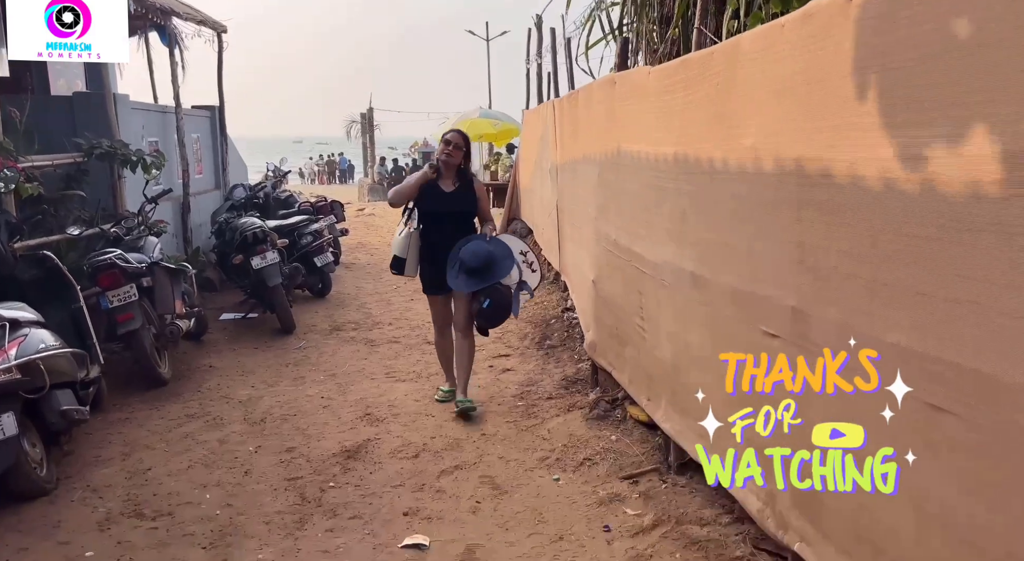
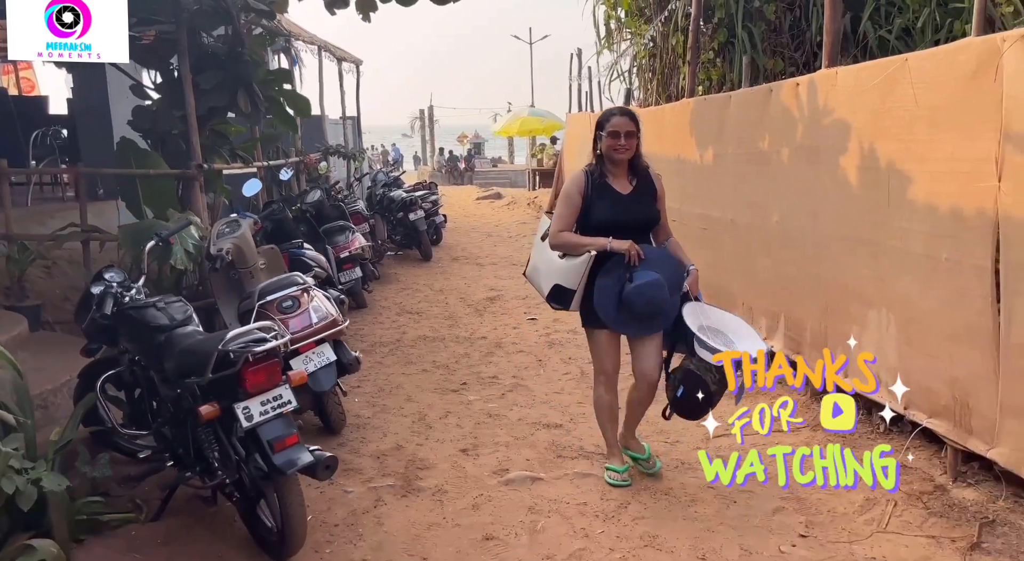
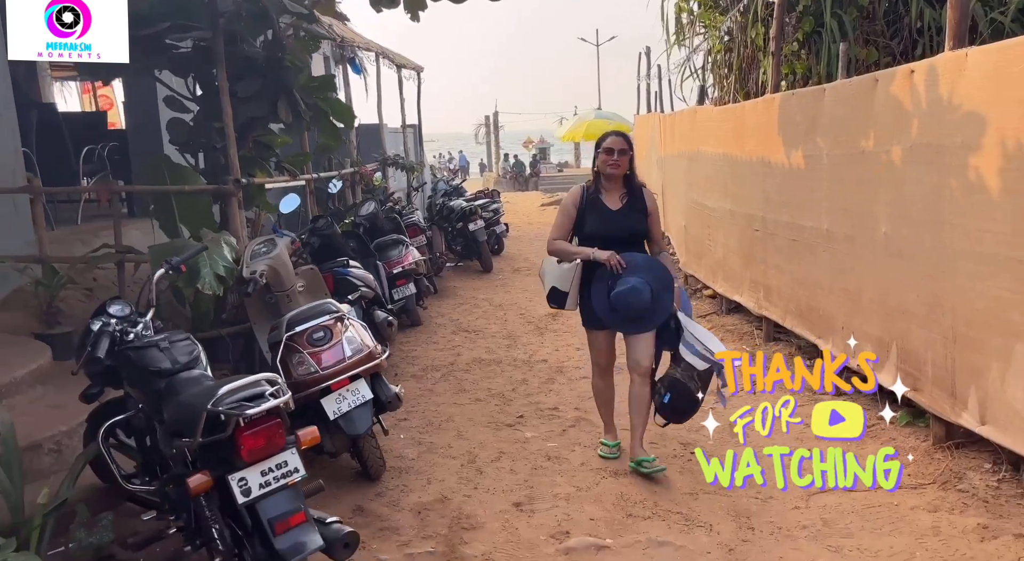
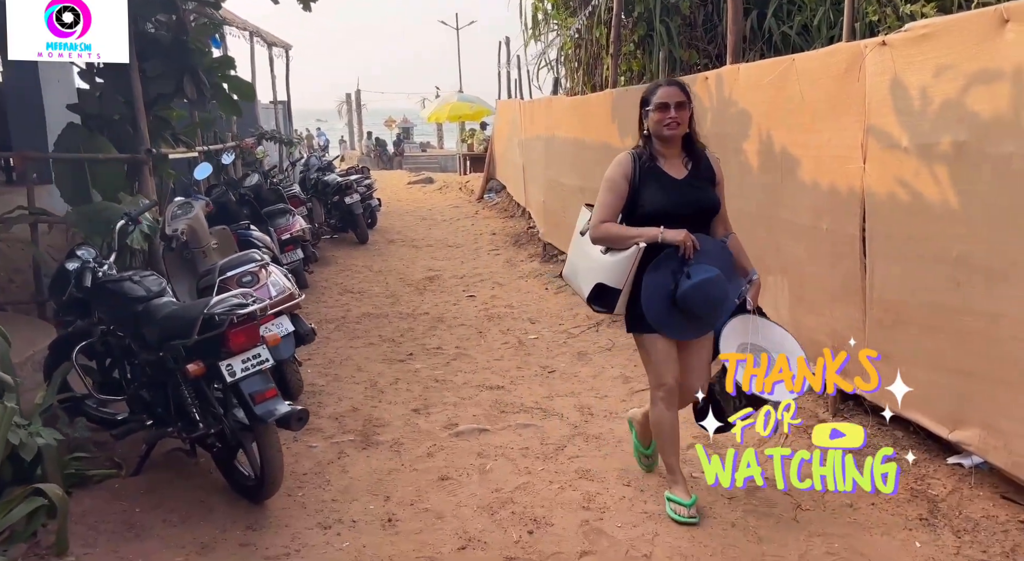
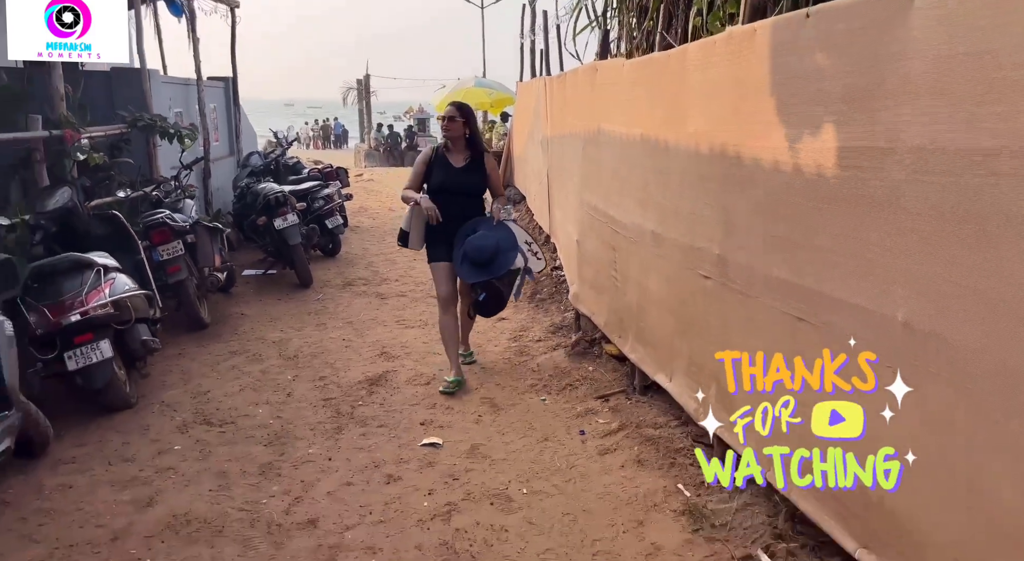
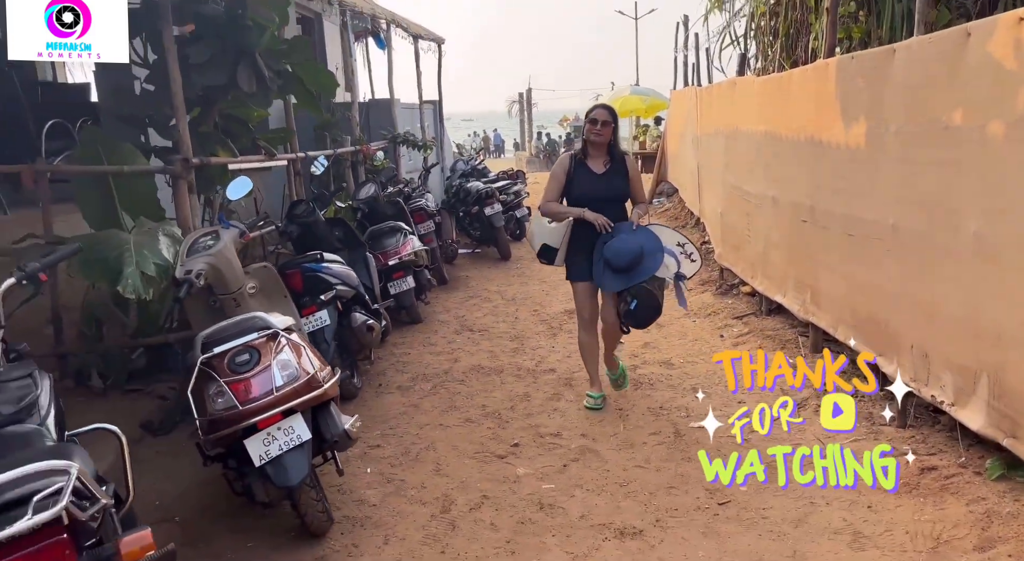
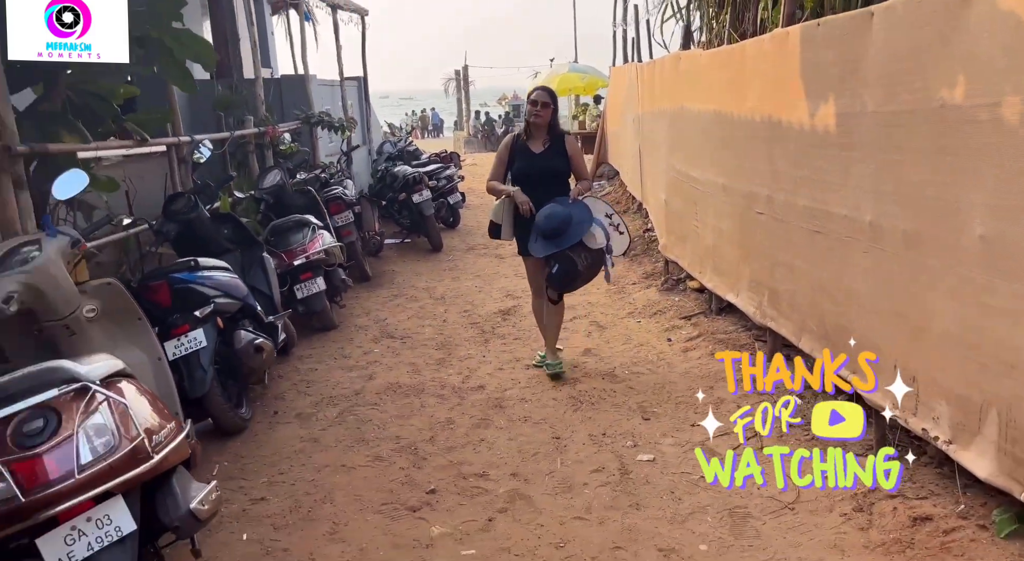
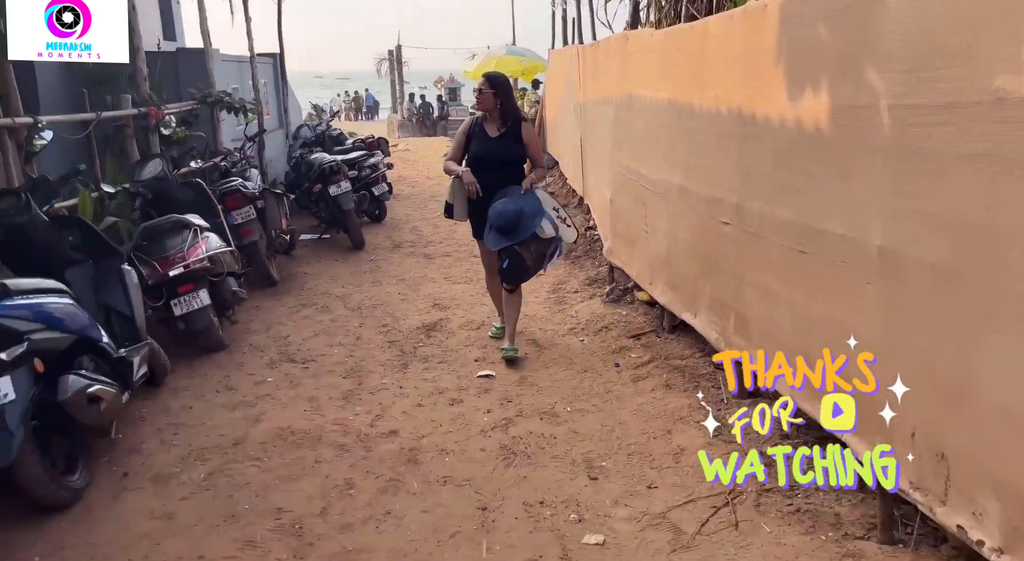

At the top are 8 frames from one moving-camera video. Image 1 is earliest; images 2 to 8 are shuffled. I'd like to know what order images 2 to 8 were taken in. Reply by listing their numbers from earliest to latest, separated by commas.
5, 8, 7, 6, 3, 2, 4
